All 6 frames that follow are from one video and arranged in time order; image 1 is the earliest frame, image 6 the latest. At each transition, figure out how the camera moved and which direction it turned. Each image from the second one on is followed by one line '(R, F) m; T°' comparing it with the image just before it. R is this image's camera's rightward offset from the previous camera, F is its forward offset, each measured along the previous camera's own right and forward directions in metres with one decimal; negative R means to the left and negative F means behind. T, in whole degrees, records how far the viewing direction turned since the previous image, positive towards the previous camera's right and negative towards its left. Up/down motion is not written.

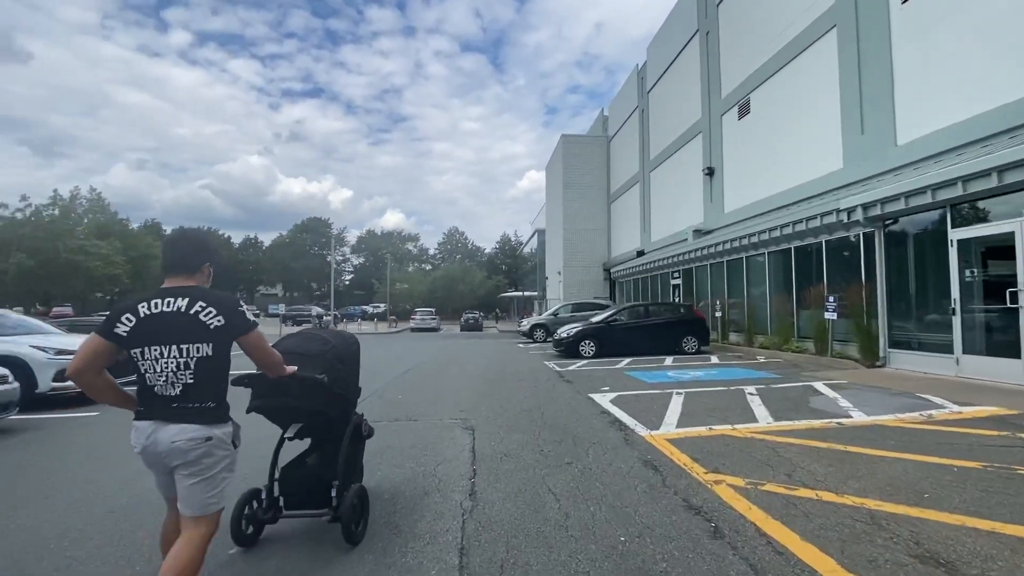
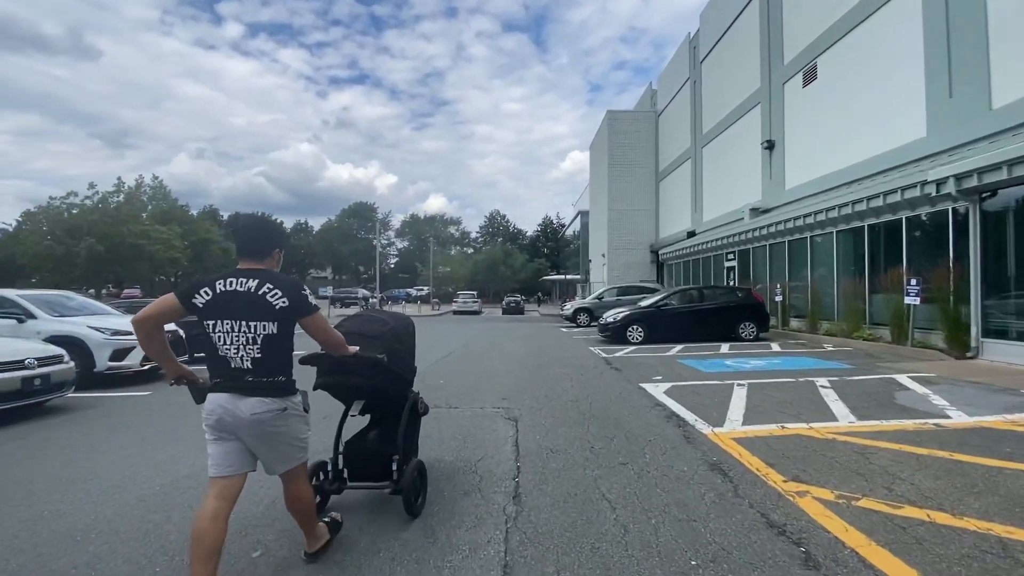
(-0.1, +0.7) m; -3°
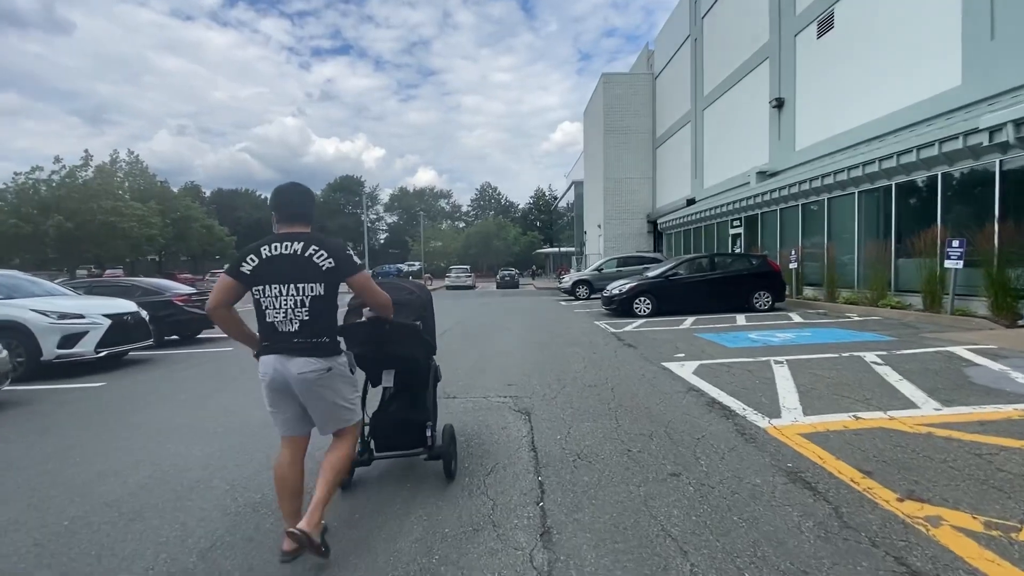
(-0.1, +1.4) m; +1°
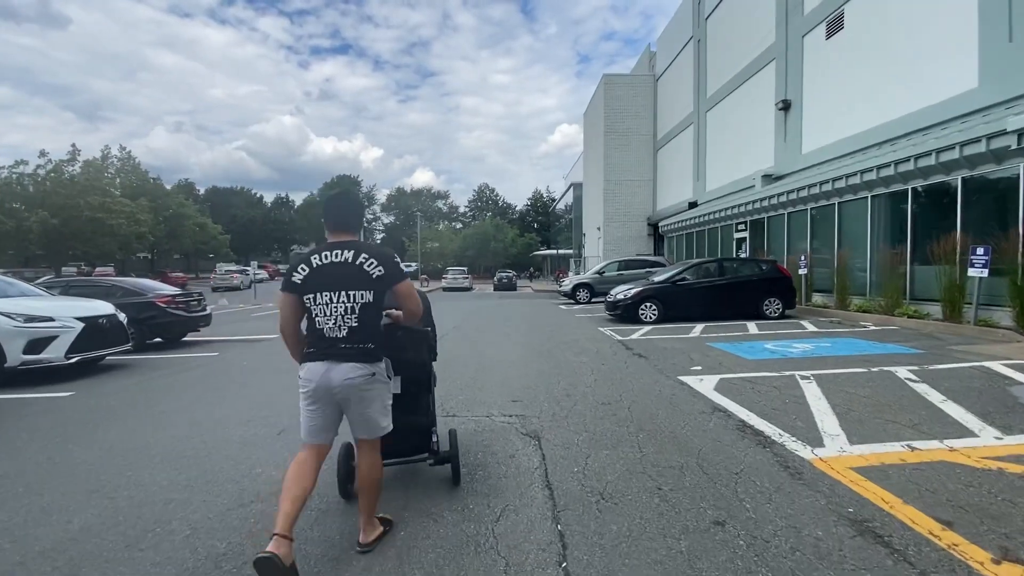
(-0.1, +0.7) m; 0°
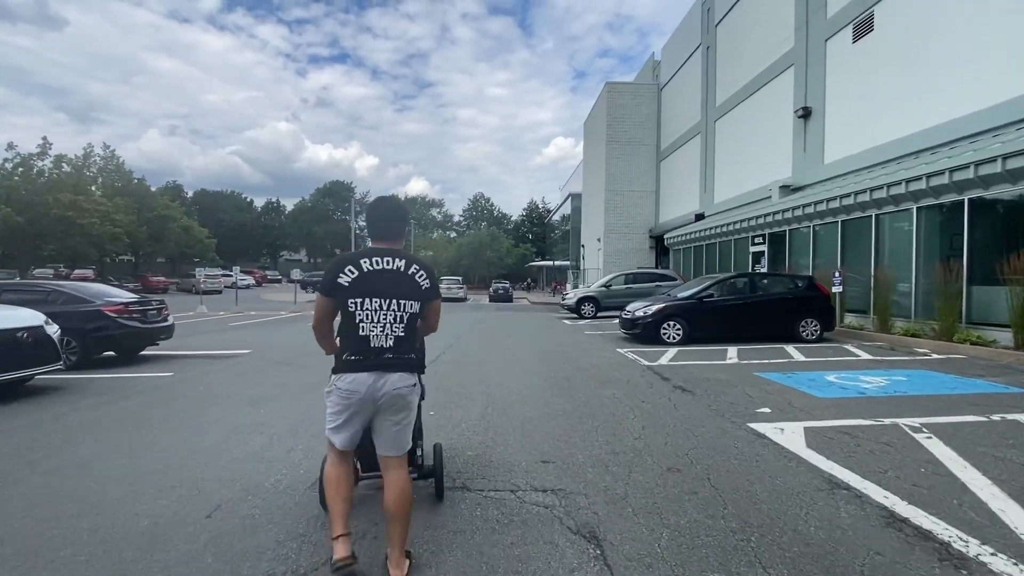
(-0.3, +2.0) m; +1°
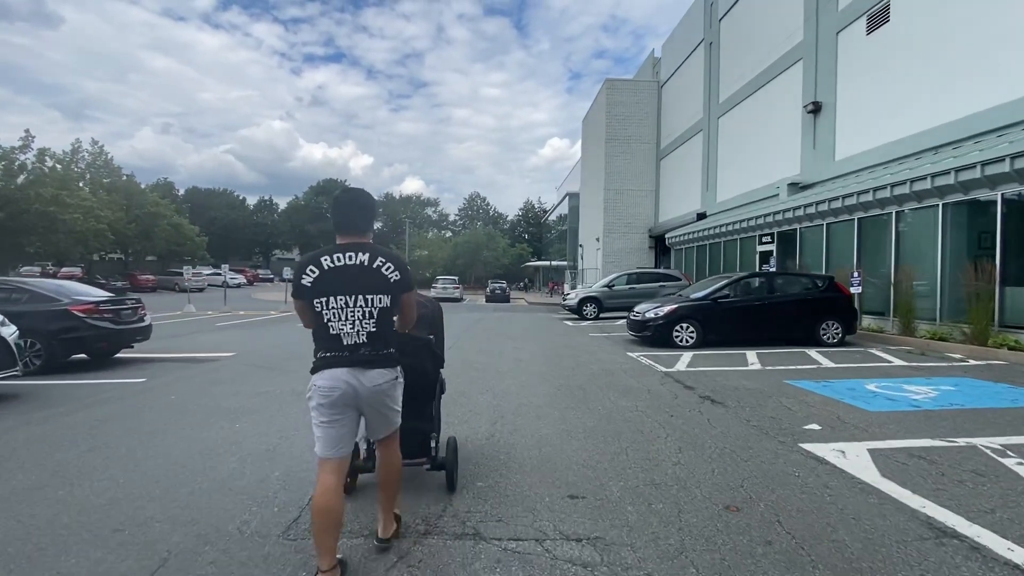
(-0.1, +0.9) m; 0°
